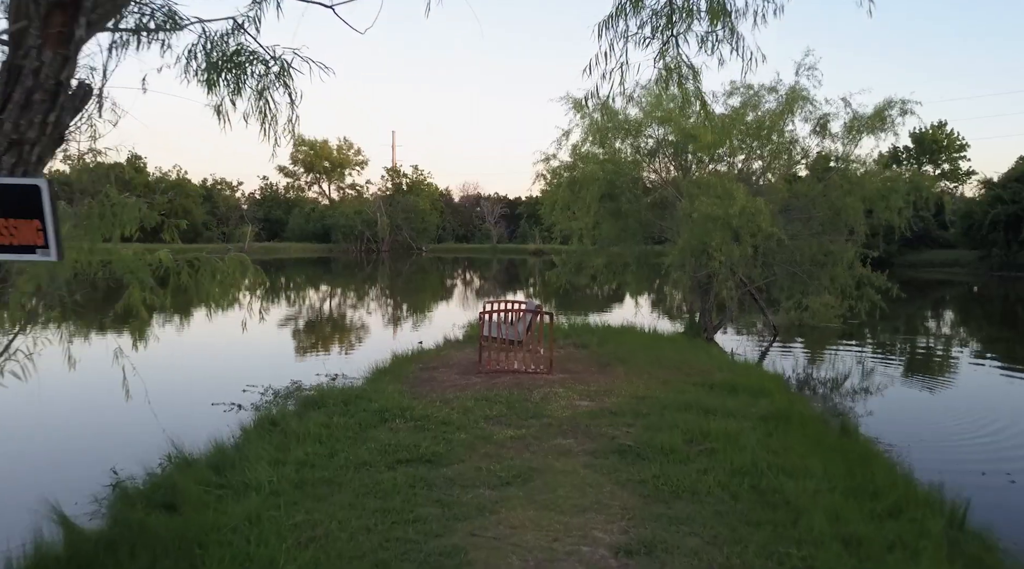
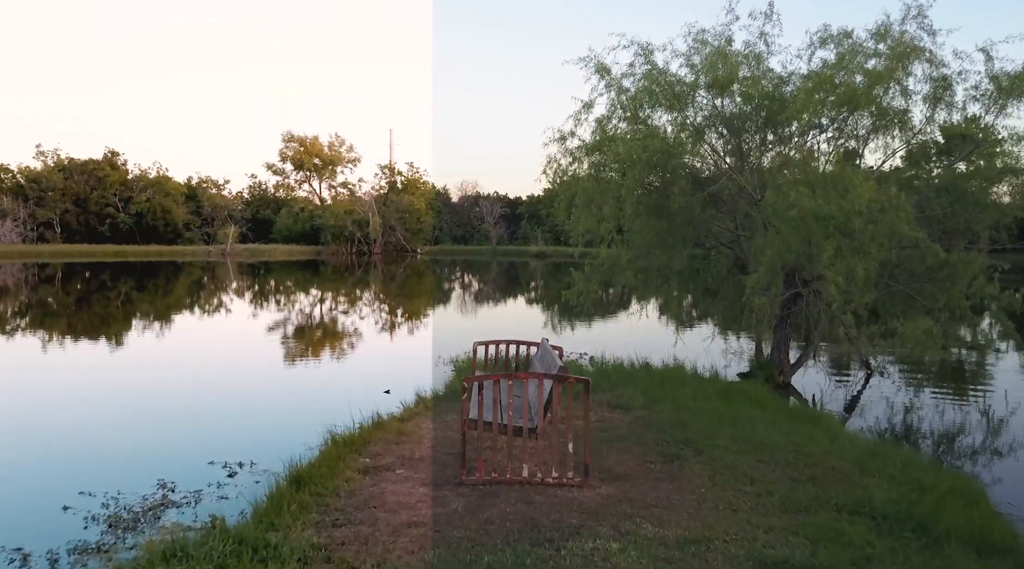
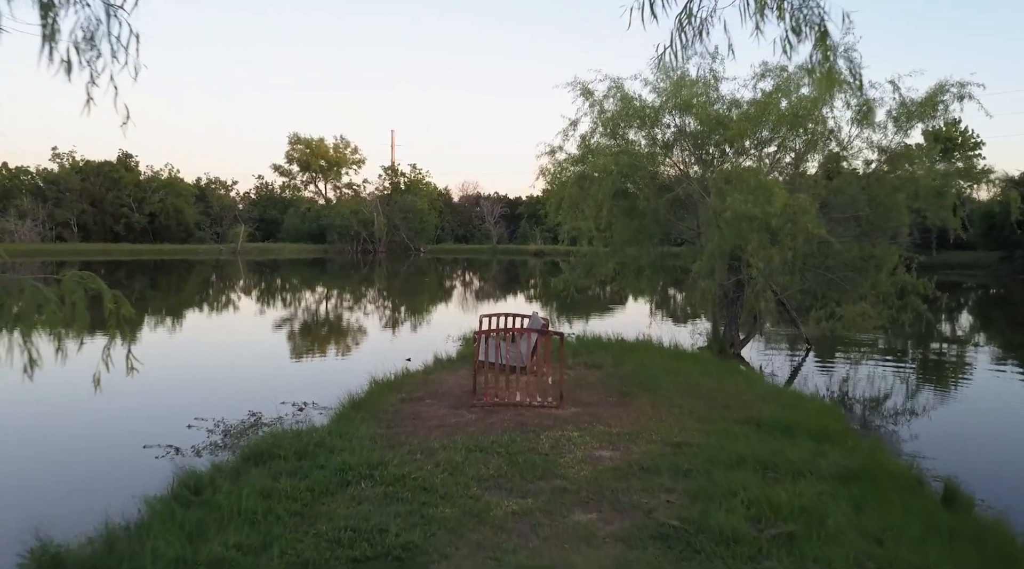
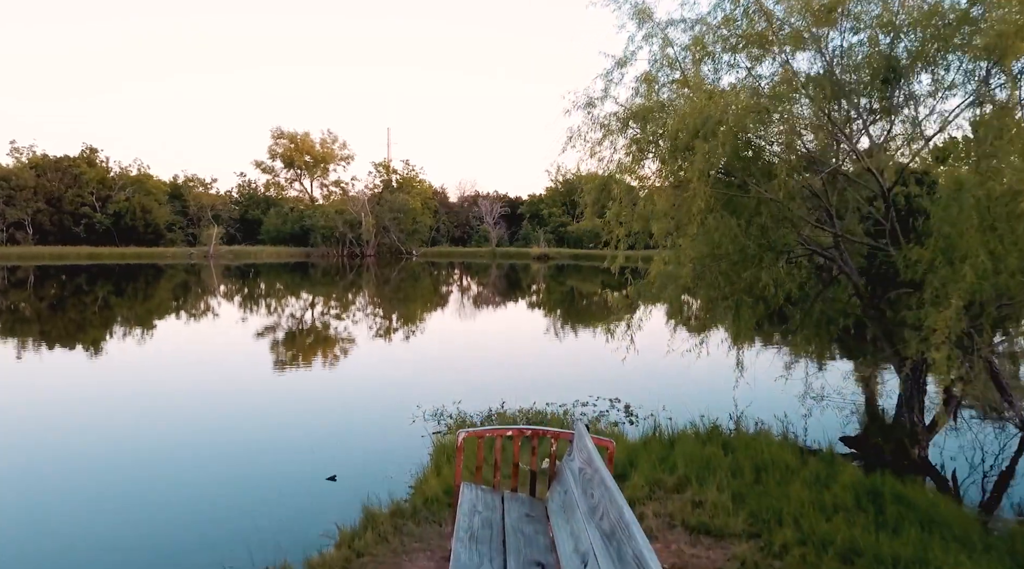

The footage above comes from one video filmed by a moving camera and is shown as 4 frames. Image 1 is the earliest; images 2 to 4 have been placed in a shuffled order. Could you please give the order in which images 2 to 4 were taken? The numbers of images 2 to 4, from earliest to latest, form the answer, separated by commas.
3, 2, 4
